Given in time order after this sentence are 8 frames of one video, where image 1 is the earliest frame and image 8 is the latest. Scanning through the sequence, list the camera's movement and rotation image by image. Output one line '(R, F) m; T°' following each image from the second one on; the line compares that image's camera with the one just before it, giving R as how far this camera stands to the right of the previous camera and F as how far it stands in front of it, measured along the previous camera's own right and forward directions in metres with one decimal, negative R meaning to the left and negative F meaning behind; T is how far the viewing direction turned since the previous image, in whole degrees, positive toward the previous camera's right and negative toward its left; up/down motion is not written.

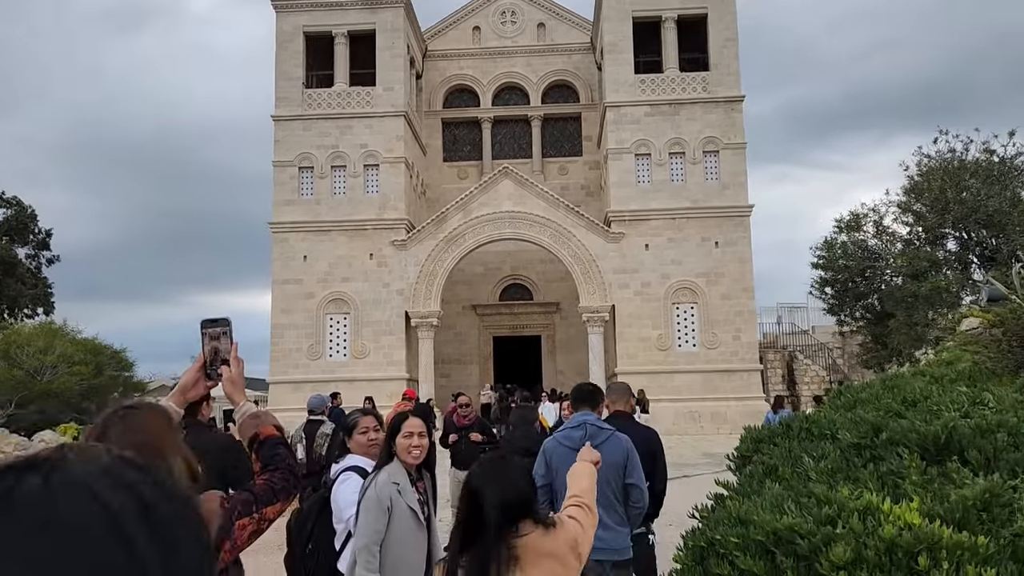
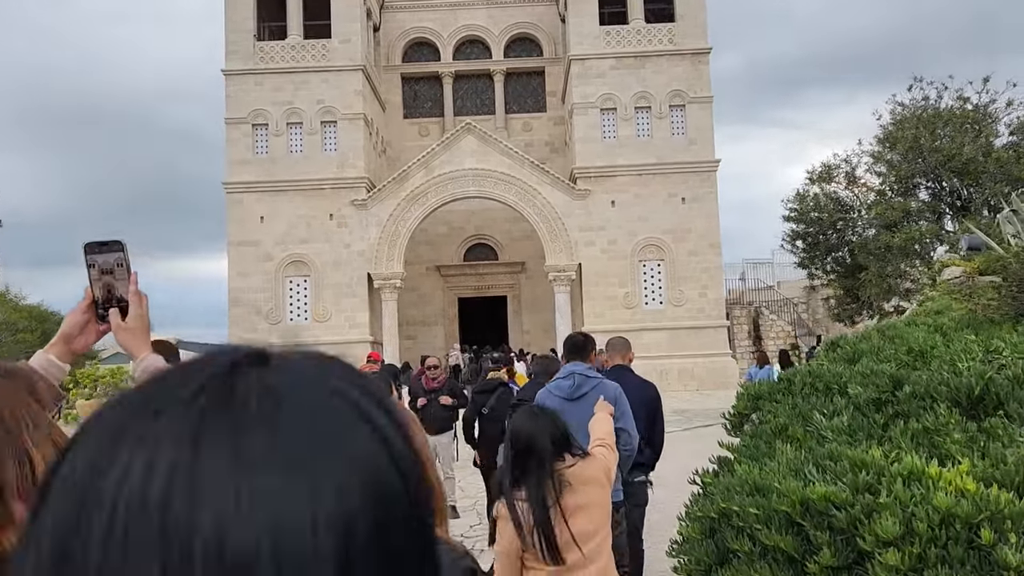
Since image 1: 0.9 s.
(-0.1, +0.5) m; +3°
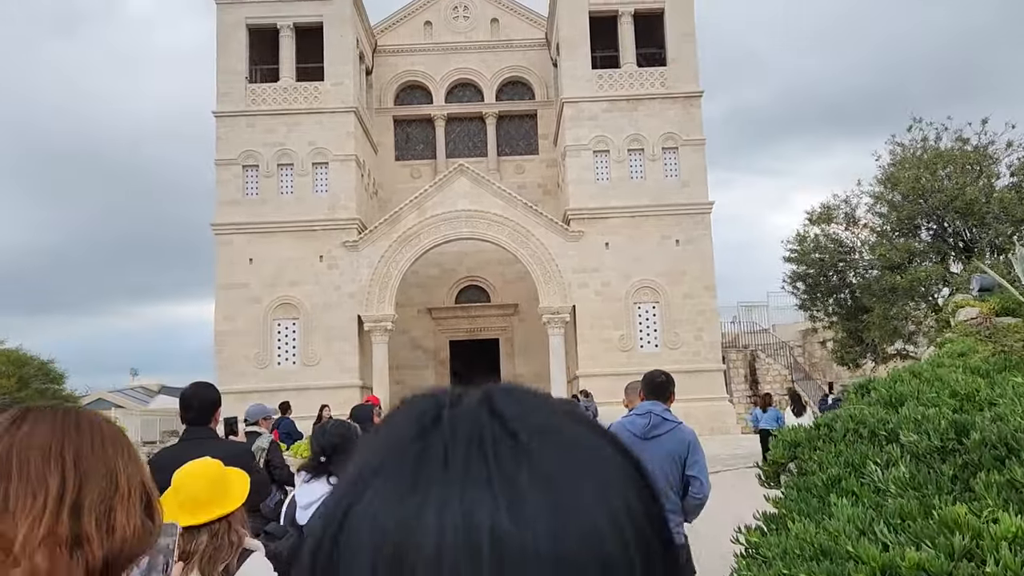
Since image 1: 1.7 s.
(-0.2, +0.4) m; +1°
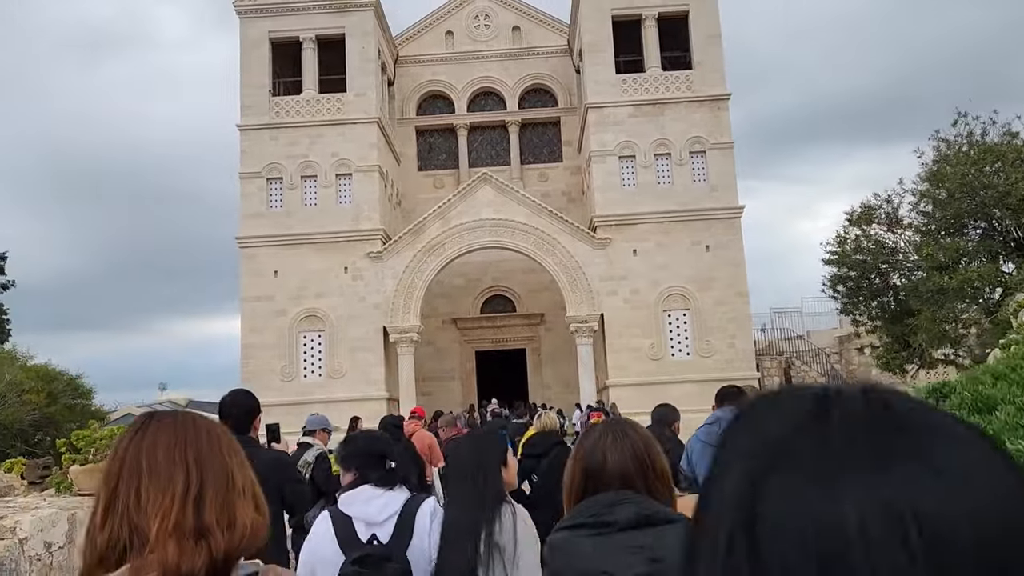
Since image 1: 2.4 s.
(-0.1, +0.4) m; -2°
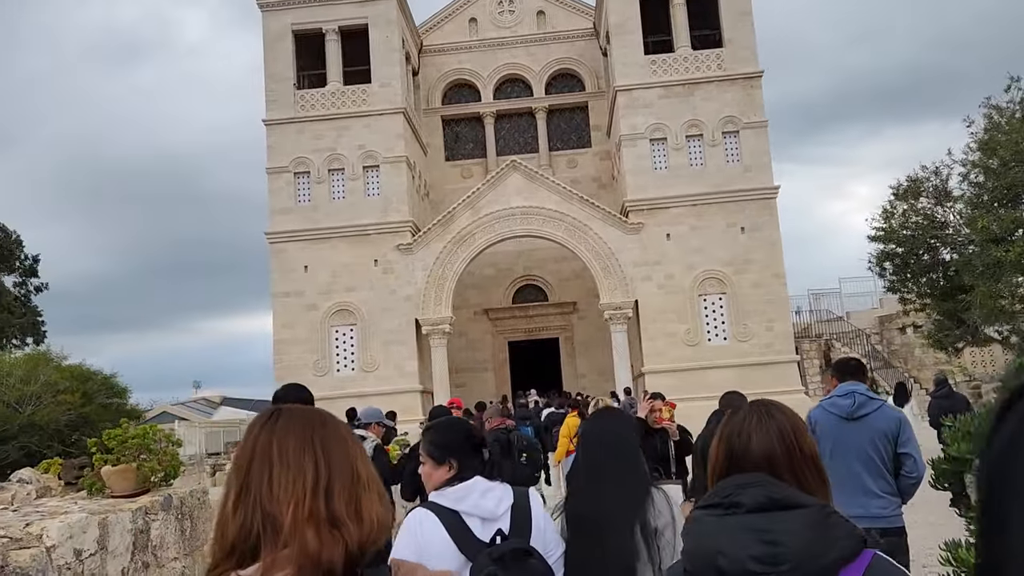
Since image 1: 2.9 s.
(-0.1, +0.4) m; -2°
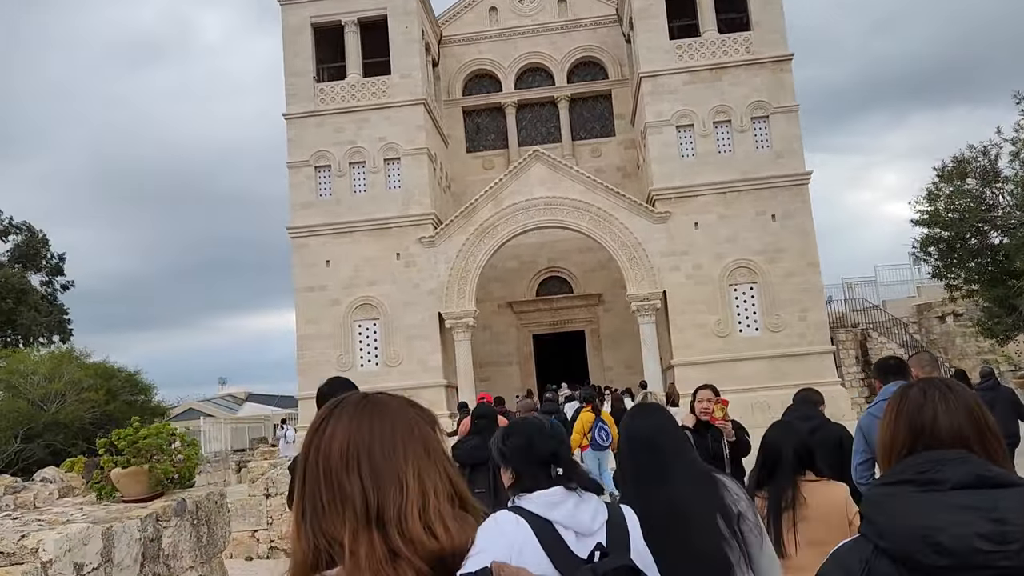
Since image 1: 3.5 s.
(-0.1, +0.5) m; -2°
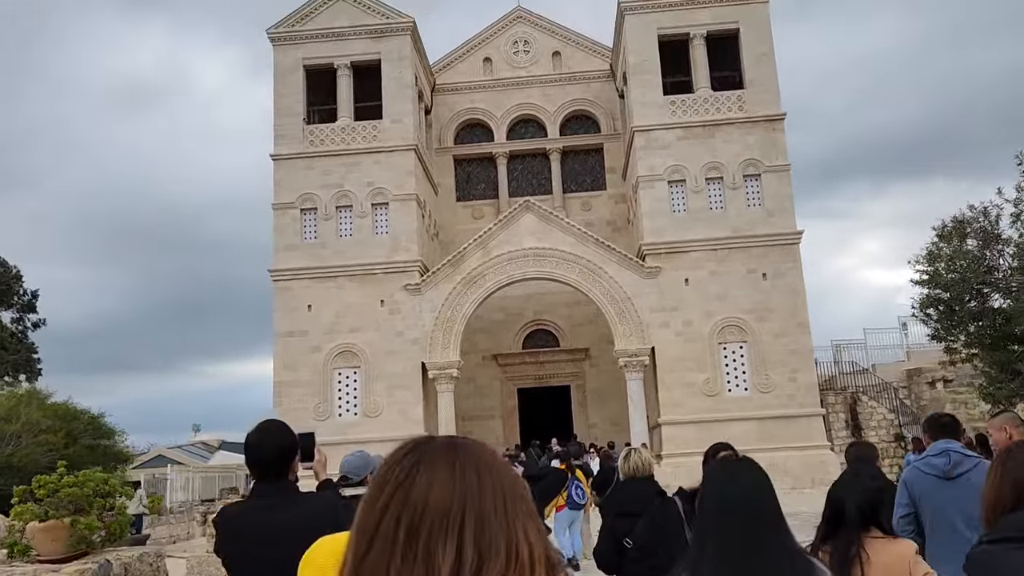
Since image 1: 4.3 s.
(0.0, +0.6) m; +1°
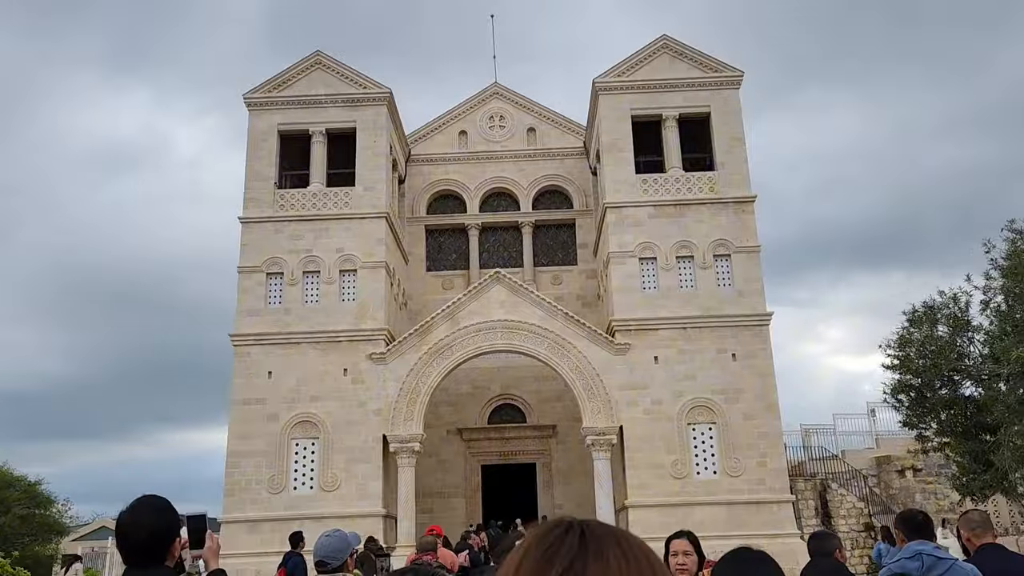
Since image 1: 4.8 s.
(0.0, +0.4) m; +2°
